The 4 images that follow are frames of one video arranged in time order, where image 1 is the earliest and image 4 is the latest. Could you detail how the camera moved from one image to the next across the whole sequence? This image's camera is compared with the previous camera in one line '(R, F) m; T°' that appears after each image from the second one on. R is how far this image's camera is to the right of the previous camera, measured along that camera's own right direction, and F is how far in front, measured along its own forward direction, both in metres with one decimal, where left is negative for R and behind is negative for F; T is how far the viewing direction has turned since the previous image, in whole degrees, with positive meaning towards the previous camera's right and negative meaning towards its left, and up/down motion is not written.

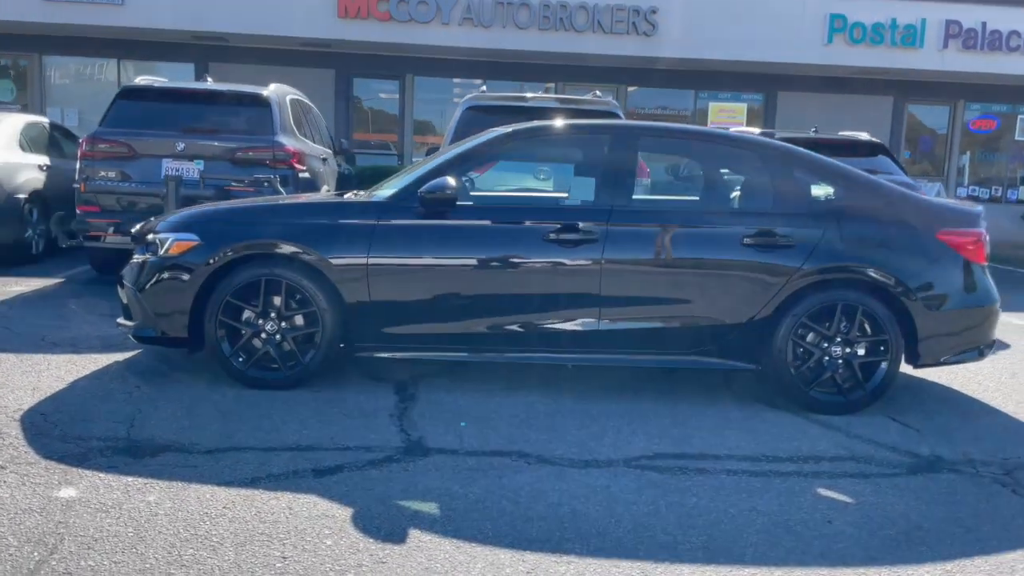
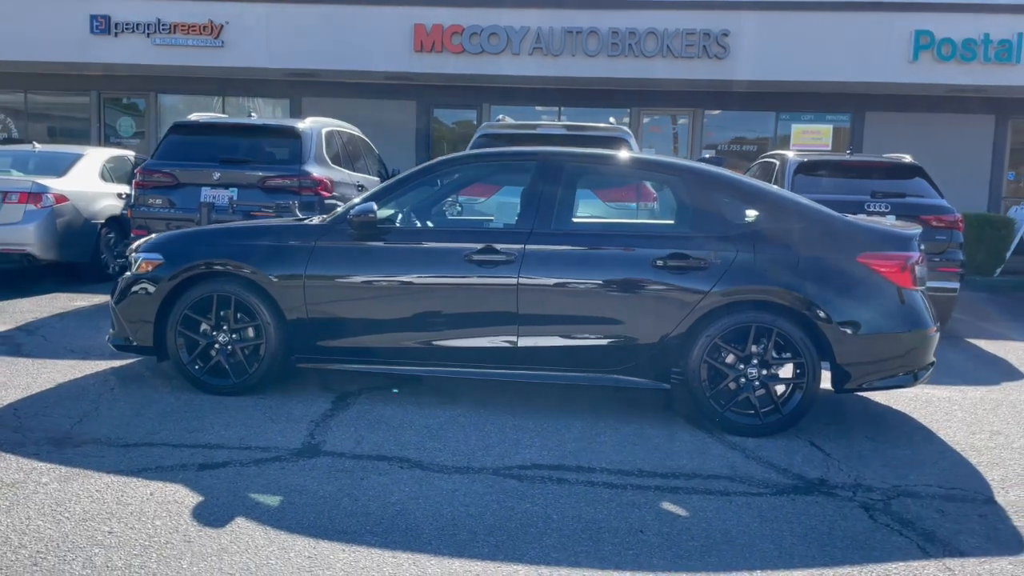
(+1.5, -0.2) m; -9°
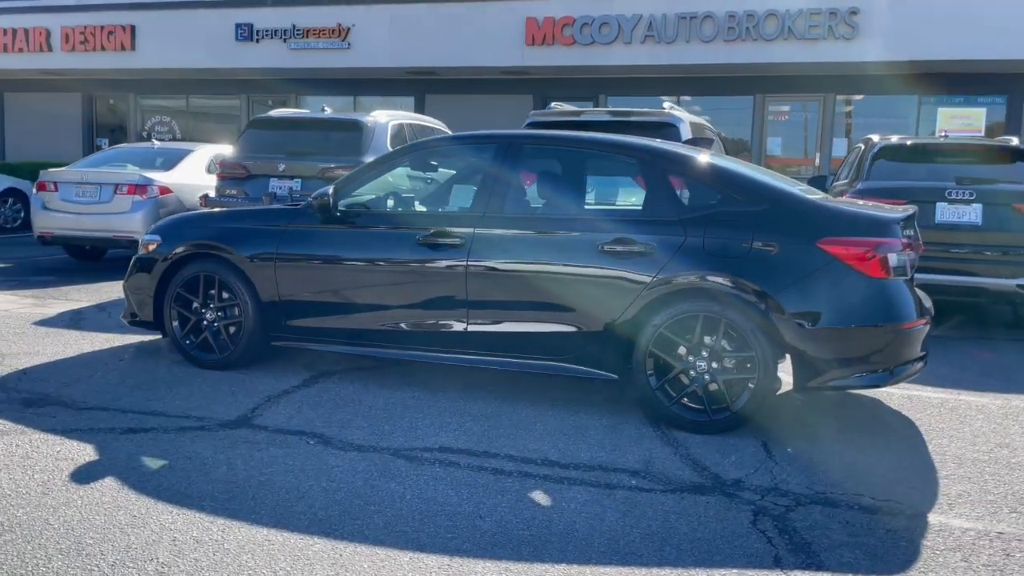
(+1.6, +0.3) m; -12°
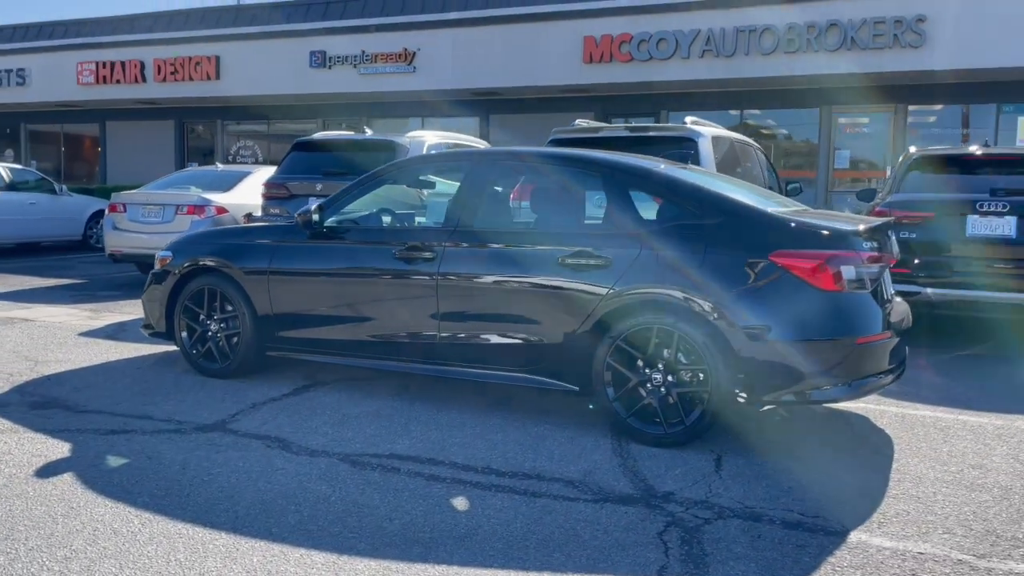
(+0.9, -0.1) m; -7°
